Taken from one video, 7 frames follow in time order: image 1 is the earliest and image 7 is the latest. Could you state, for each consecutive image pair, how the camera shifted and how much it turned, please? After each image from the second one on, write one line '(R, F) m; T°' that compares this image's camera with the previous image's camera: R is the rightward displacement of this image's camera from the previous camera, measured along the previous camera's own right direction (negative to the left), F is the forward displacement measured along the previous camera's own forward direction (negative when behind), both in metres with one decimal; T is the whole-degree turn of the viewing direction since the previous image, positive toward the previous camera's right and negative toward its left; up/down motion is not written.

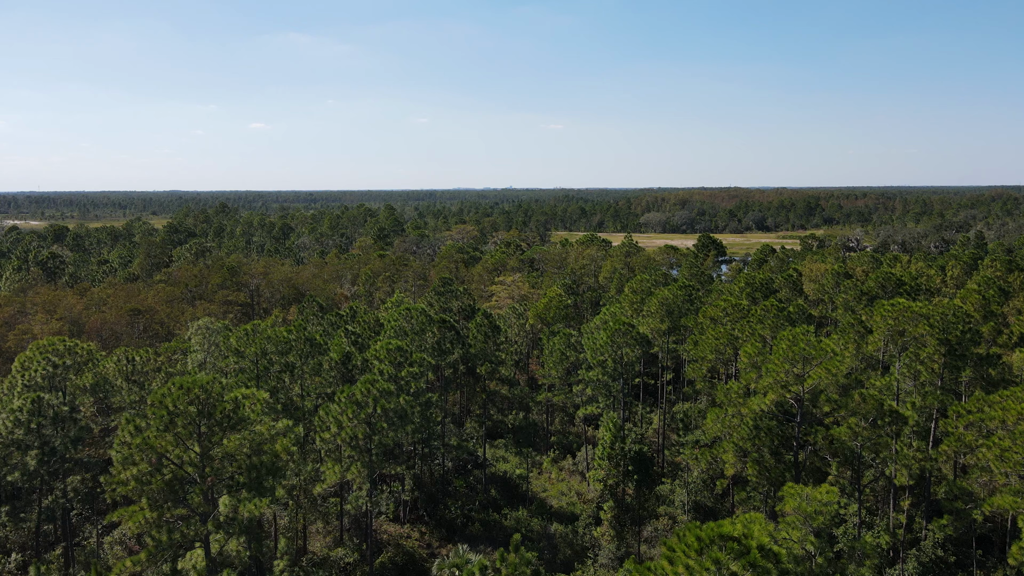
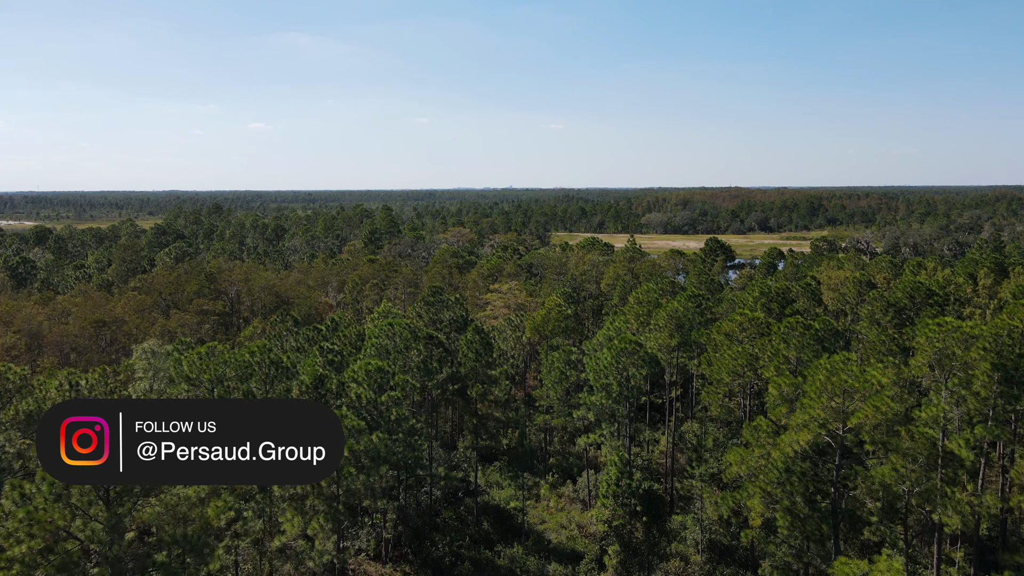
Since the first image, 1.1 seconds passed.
(+0.5, +3.4) m; 0°
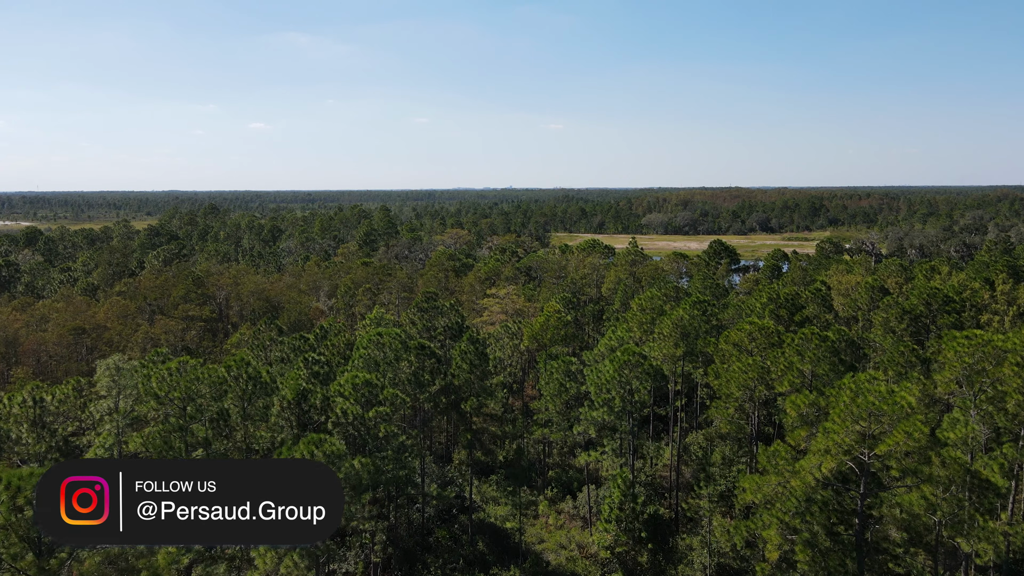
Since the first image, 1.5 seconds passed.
(+0.3, +1.7) m; 0°
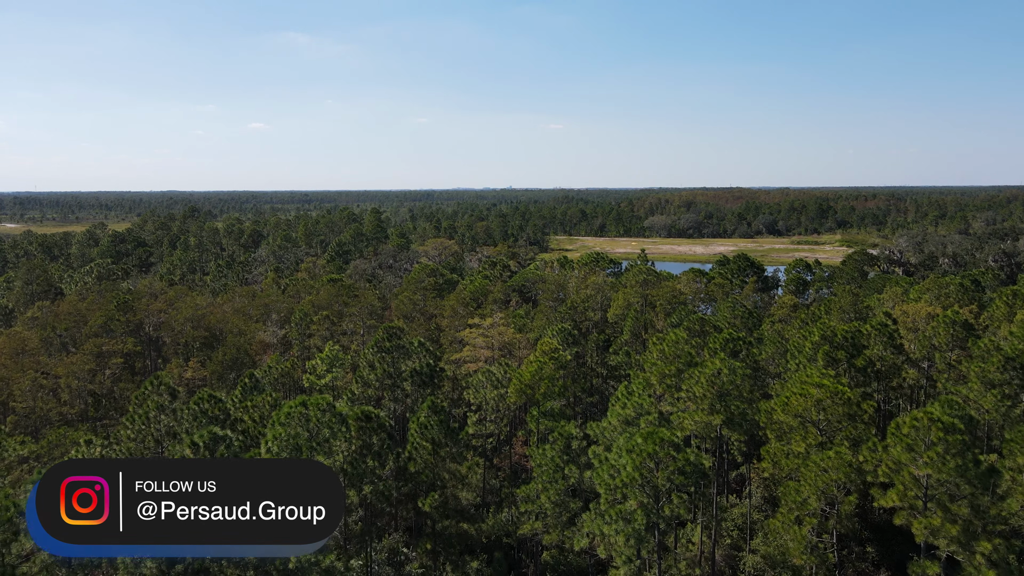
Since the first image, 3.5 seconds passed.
(+1.4, +8.4) m; 0°
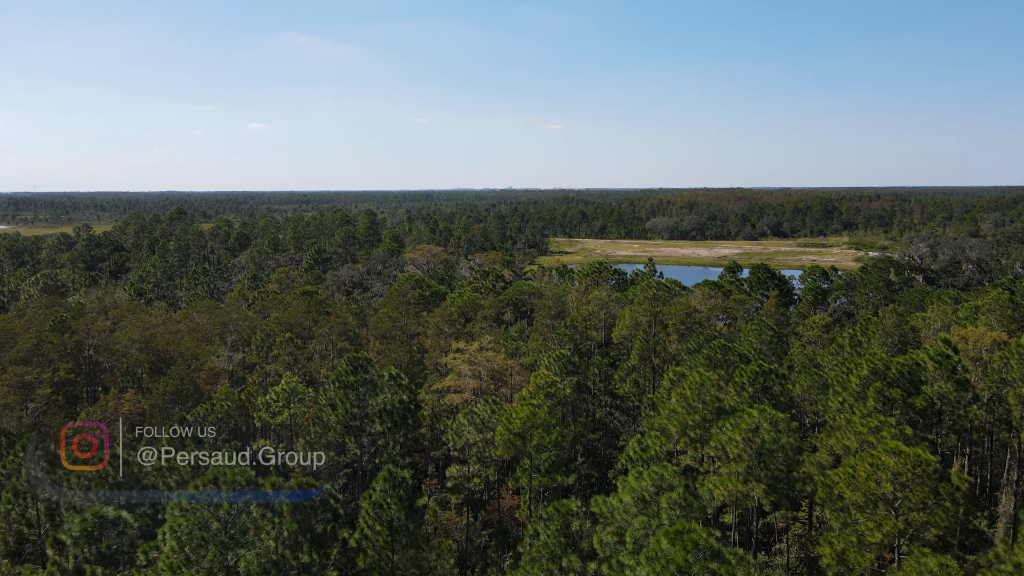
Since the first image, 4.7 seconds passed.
(+0.9, +5.2) m; 0°
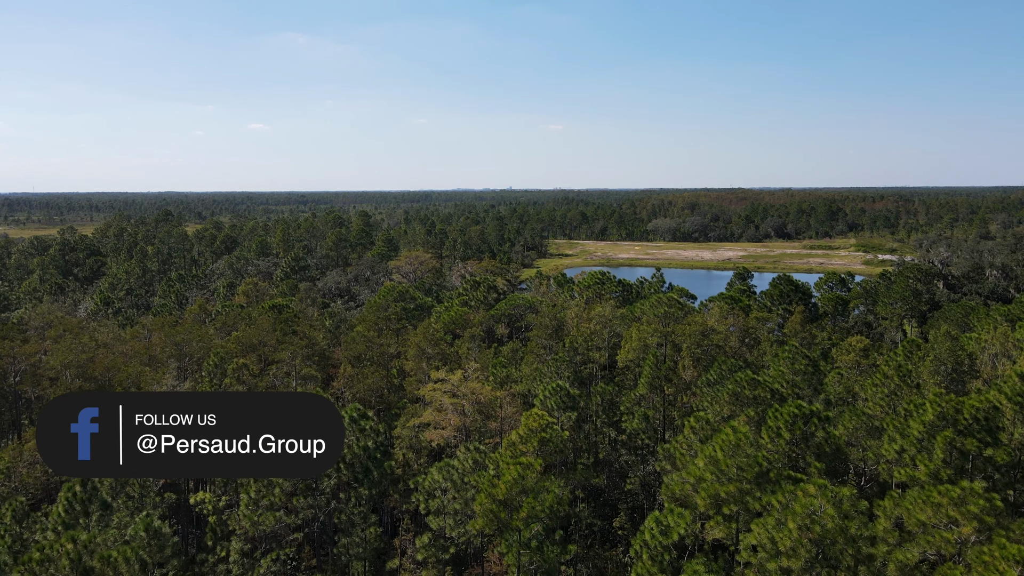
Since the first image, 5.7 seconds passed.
(+0.9, +4.8) m; 0°
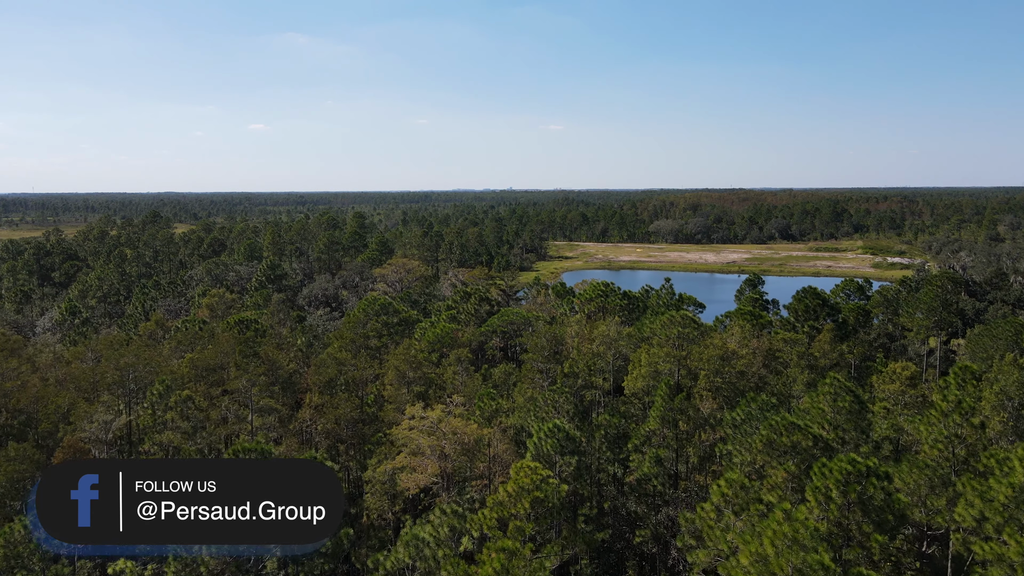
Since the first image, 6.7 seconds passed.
(+0.7, +4.3) m; 0°
